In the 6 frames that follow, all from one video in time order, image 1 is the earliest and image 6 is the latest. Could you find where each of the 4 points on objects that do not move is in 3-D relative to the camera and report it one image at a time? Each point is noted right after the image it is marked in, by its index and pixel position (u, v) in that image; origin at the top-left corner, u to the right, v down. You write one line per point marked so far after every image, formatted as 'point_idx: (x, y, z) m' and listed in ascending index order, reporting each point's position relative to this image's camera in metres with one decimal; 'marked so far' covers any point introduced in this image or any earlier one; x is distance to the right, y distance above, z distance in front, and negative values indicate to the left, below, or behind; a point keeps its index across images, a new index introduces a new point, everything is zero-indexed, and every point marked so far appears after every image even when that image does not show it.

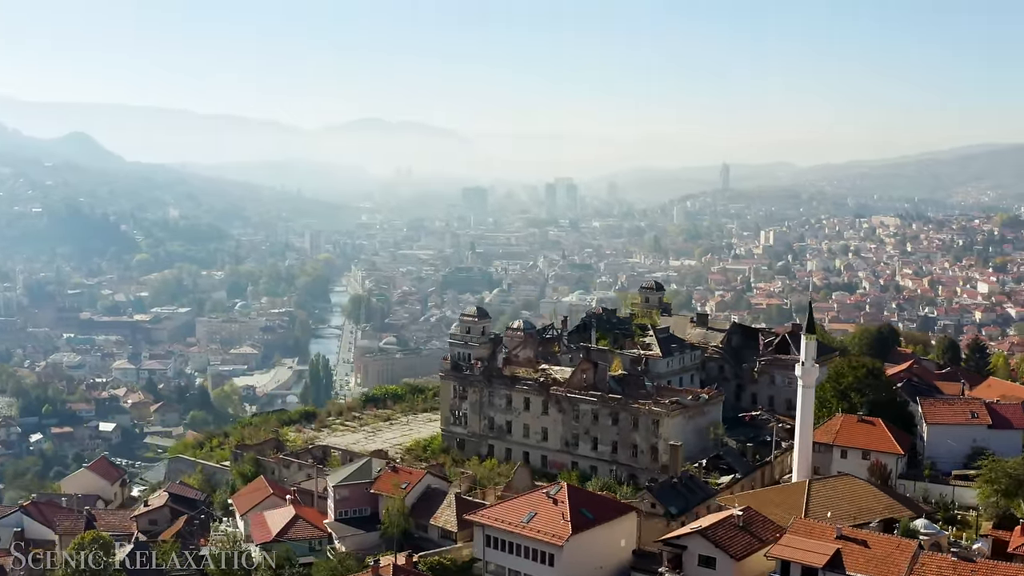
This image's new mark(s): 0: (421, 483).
0: (-1.6, -3.5, +19.0) m
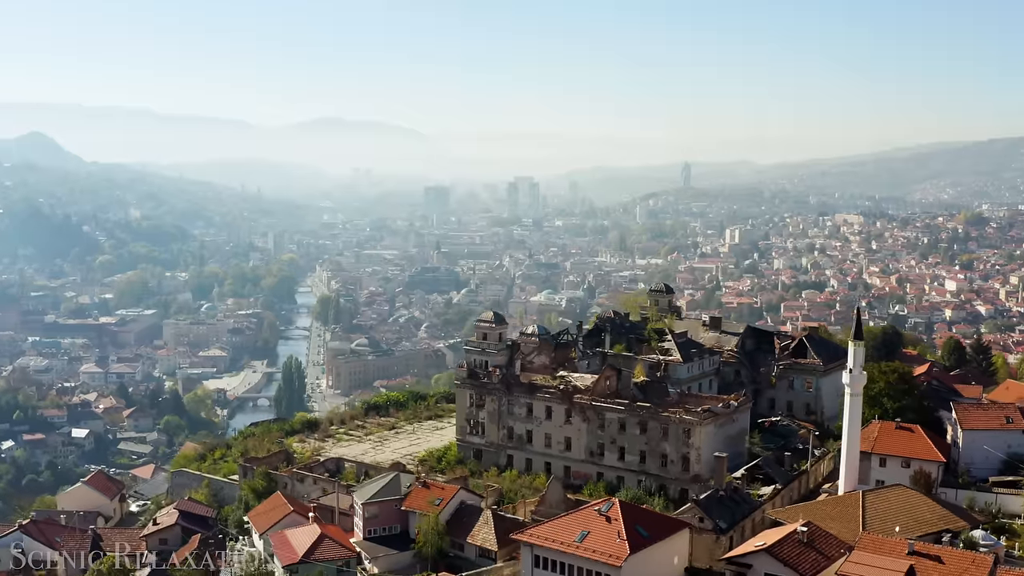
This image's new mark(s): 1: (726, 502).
0: (-1.0, -3.6, +18.2) m
1: (+3.7, -3.7, +18.3) m
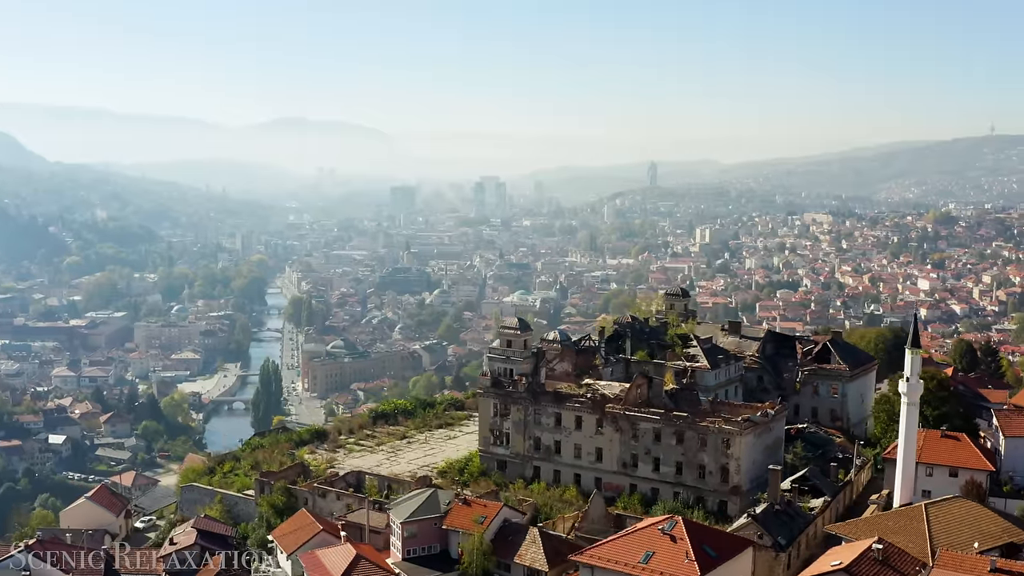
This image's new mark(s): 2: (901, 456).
0: (-0.2, -3.7, +17.3) m
1: (+4.4, -3.8, +17.5) m
2: (+6.7, -2.9, +18.2) m
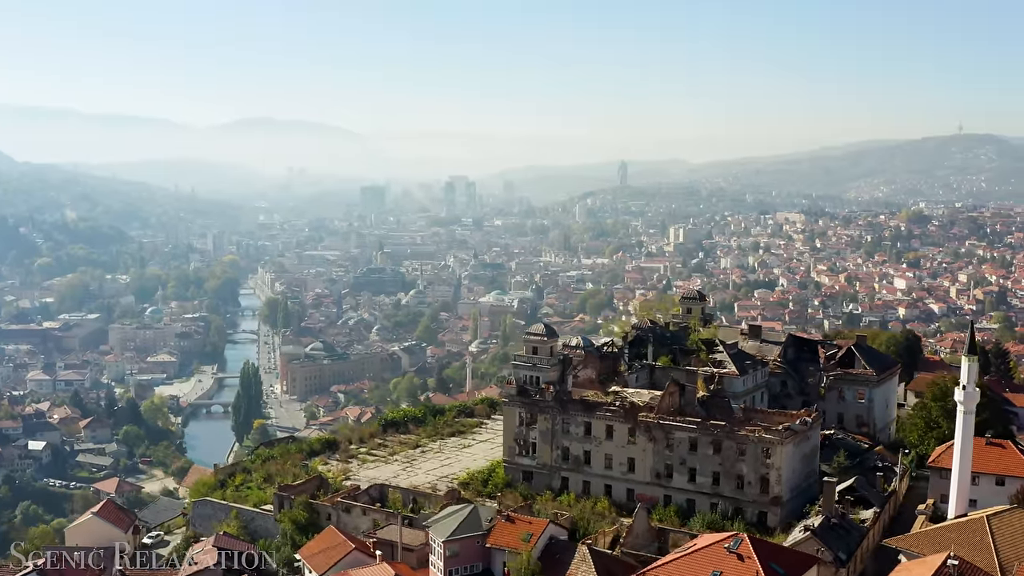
0: (+0.5, -3.8, +16.5) m
1: (+5.2, -3.8, +16.9) m
2: (+7.4, -3.0, +17.6) m
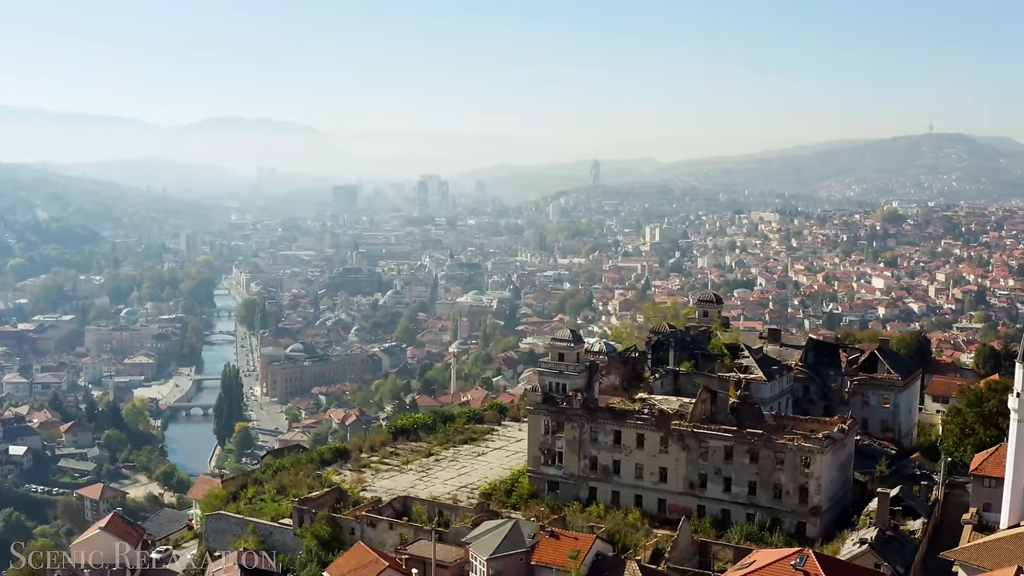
0: (+1.2, -3.9, +15.9) m
1: (+5.8, -3.9, +16.3) m
2: (+8.0, -3.0, +17.1) m
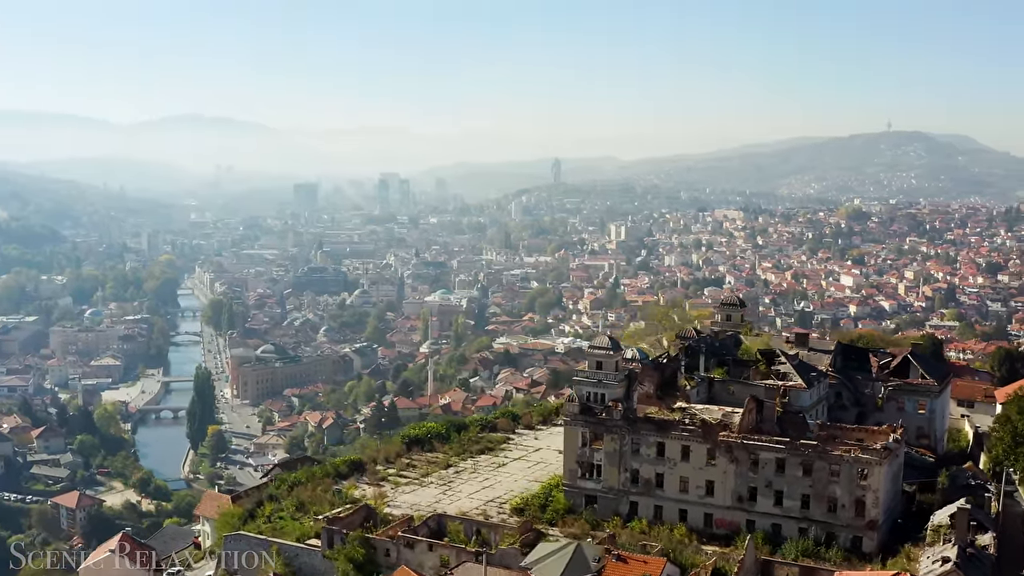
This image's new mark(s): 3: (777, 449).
0: (+2.1, -4.0, +14.9) m
1: (+6.7, -4.0, +15.5) m
2: (+8.9, -3.1, +16.4) m
3: (+4.9, -3.0, +19.5) m
